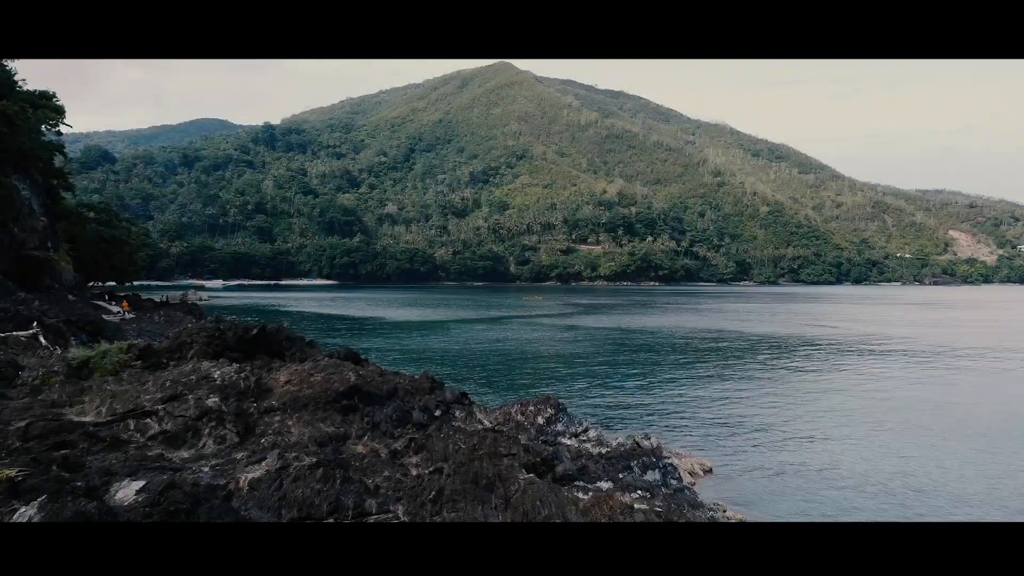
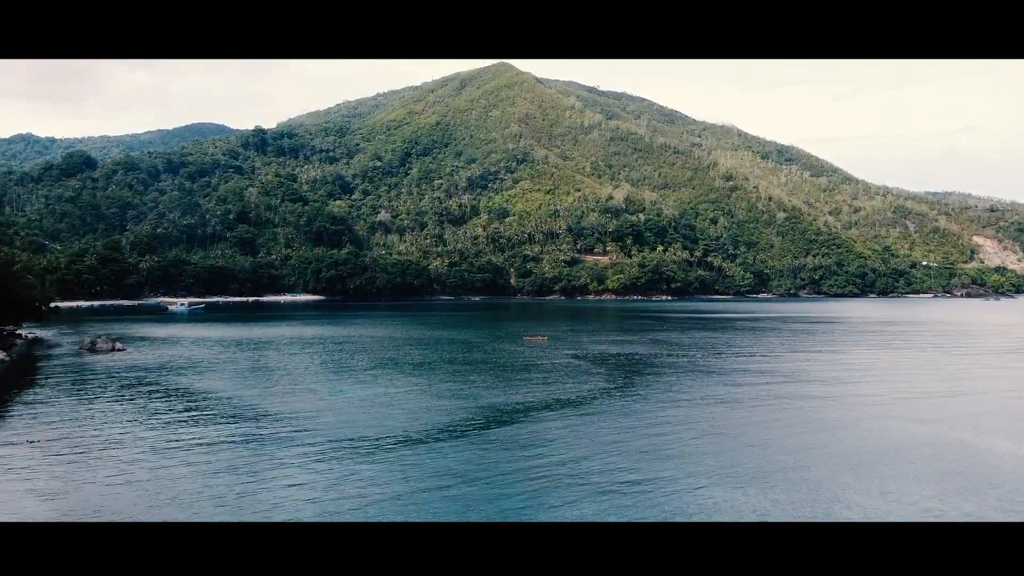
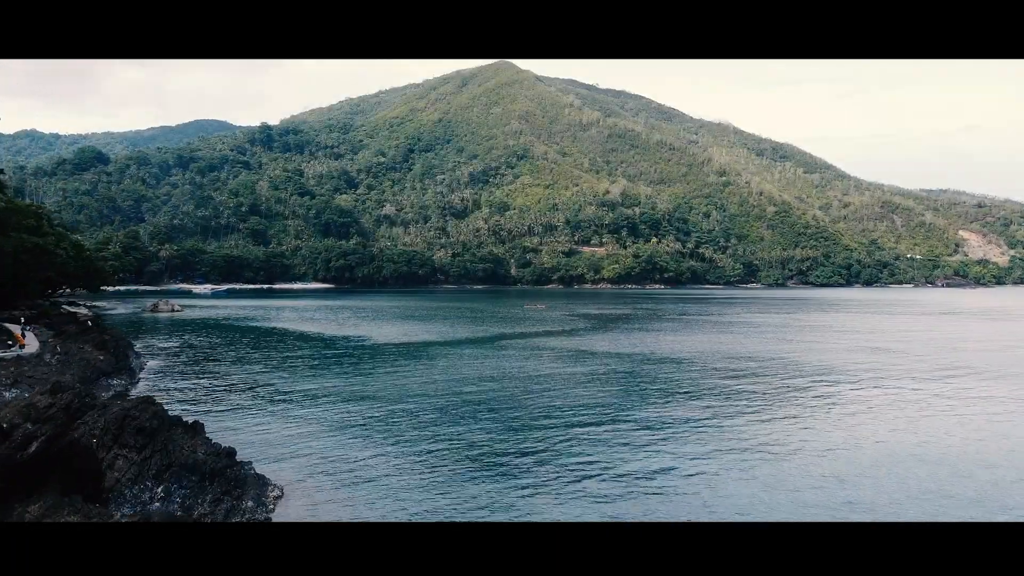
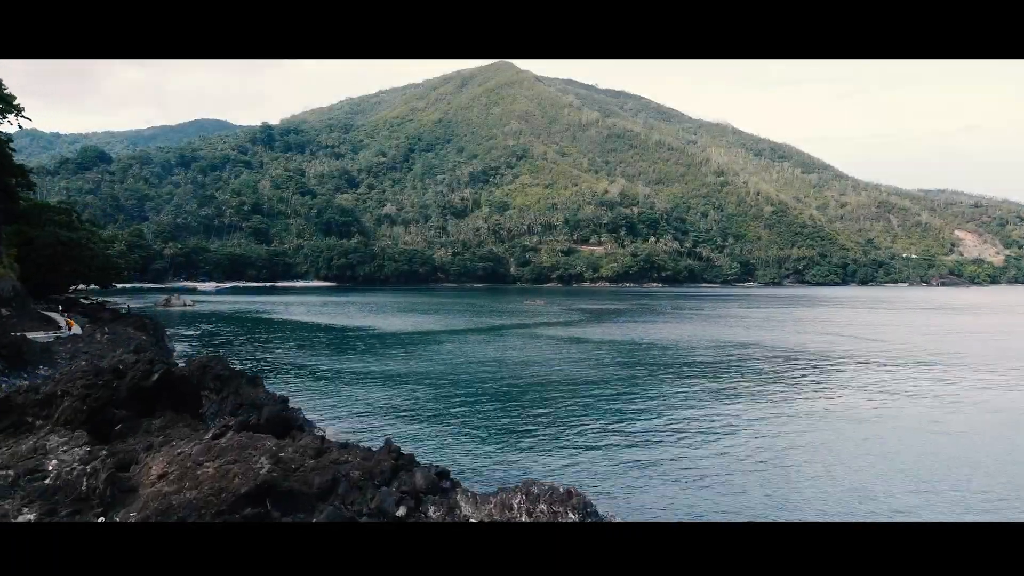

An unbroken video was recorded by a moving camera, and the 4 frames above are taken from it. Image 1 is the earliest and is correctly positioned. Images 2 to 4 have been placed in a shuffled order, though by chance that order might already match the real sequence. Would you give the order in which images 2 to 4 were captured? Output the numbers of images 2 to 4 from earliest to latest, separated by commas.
4, 3, 2
